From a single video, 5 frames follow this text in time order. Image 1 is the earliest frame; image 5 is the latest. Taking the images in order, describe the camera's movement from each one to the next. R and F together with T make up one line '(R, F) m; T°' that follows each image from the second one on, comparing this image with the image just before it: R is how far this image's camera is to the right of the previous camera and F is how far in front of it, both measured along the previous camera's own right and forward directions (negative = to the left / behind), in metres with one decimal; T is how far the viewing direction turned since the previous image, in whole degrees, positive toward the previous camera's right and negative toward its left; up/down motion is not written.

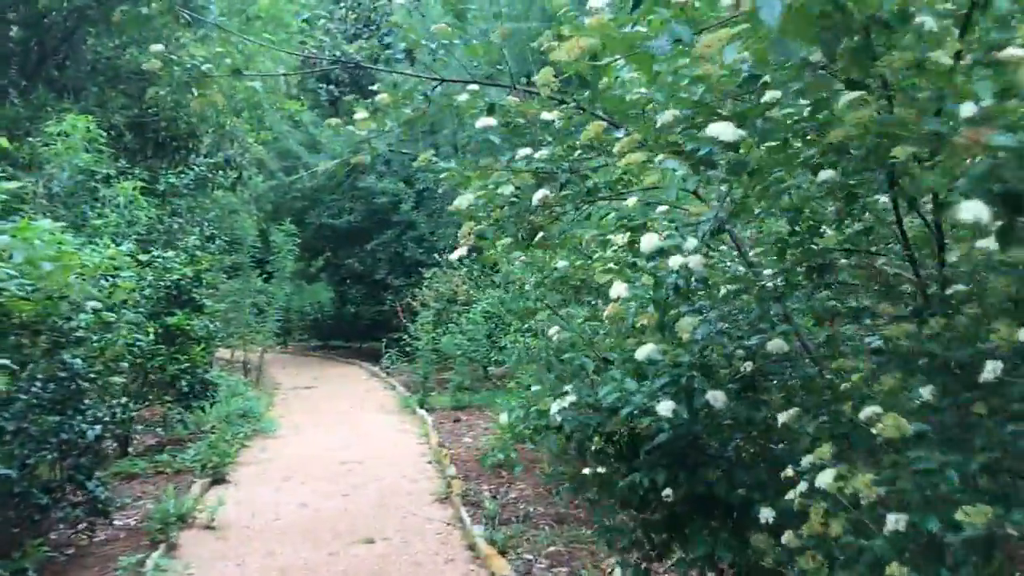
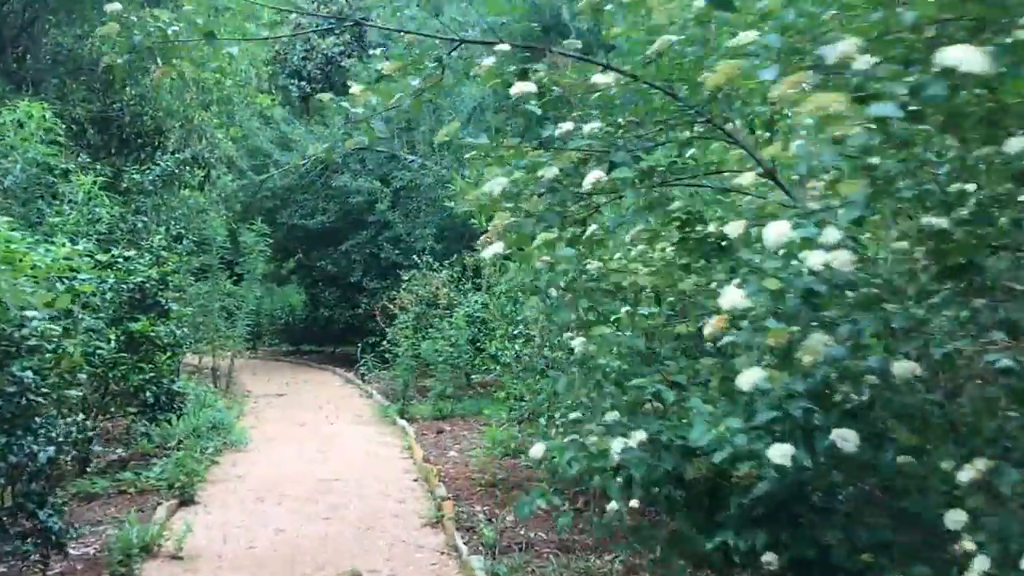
(-0.1, +0.5) m; +1°
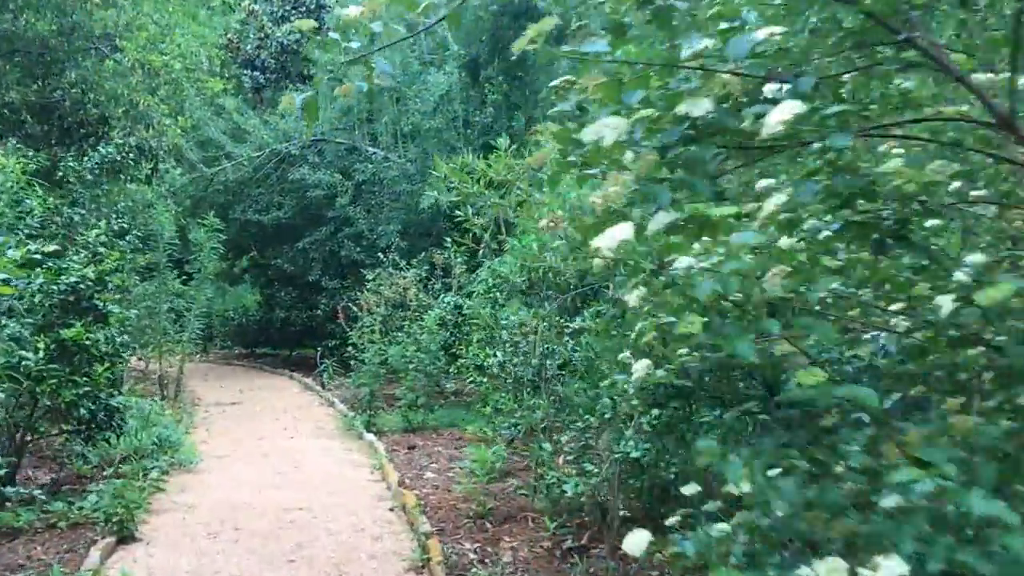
(-0.2, +0.7) m; +2°
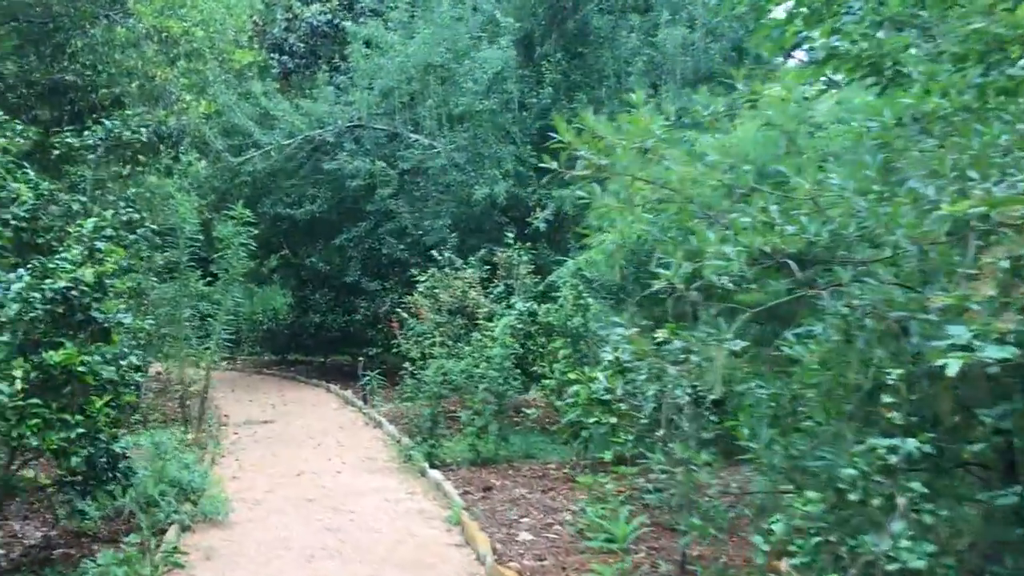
(-0.4, +1.4) m; -1°
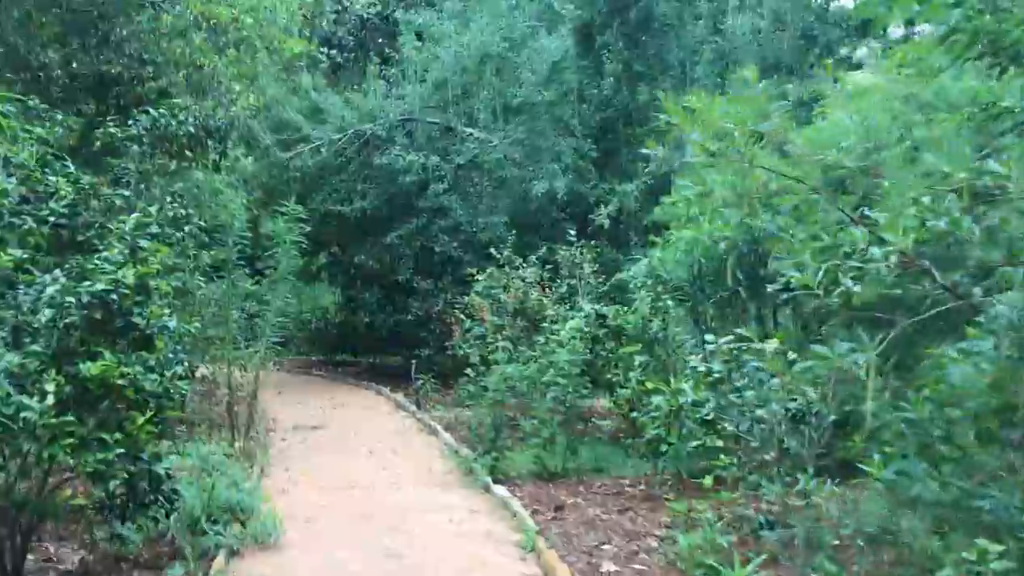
(-0.1, +0.5) m; -2°
